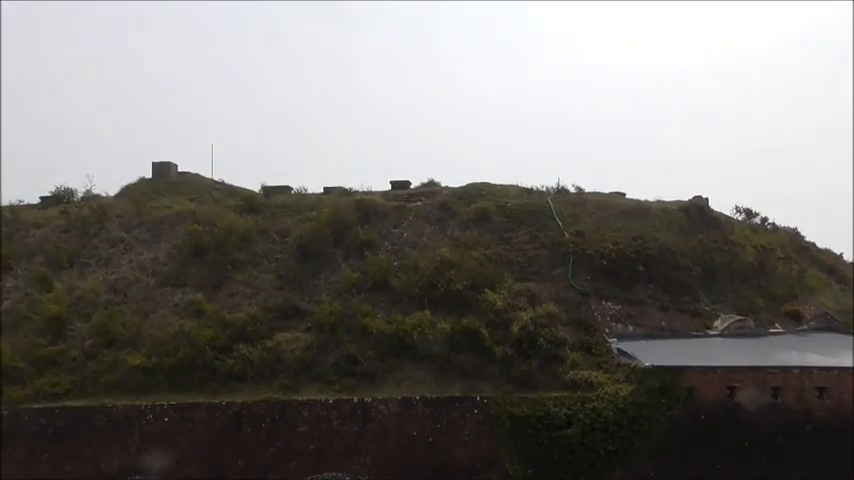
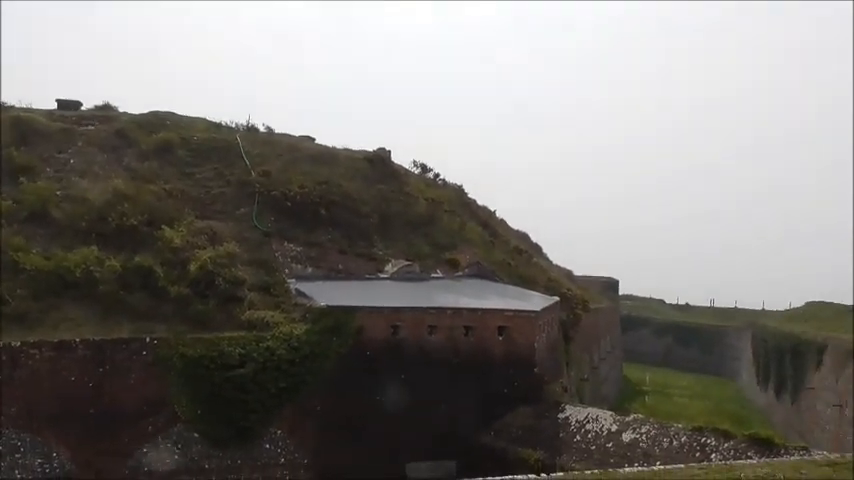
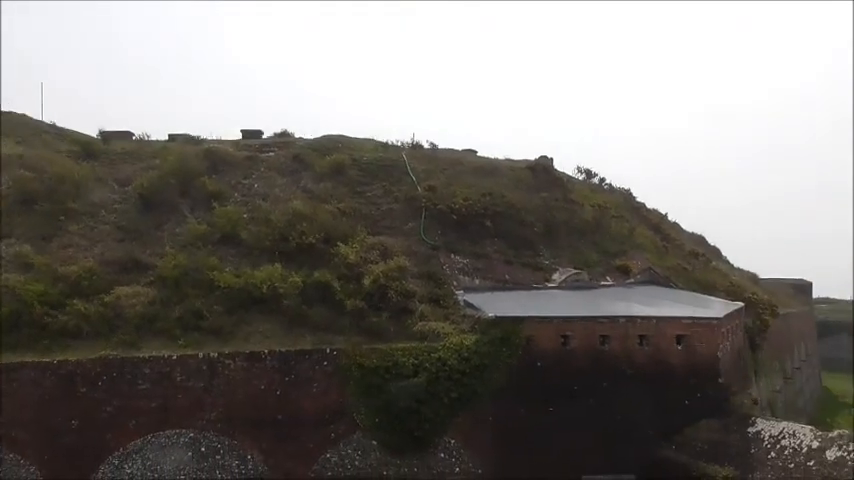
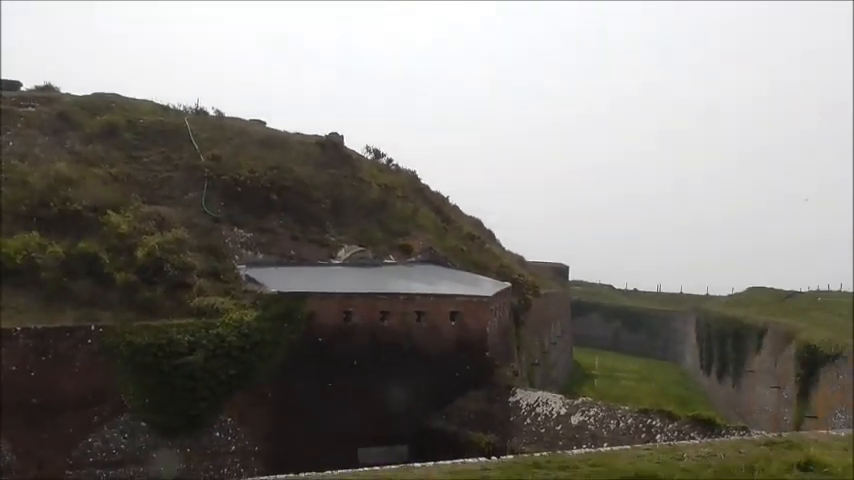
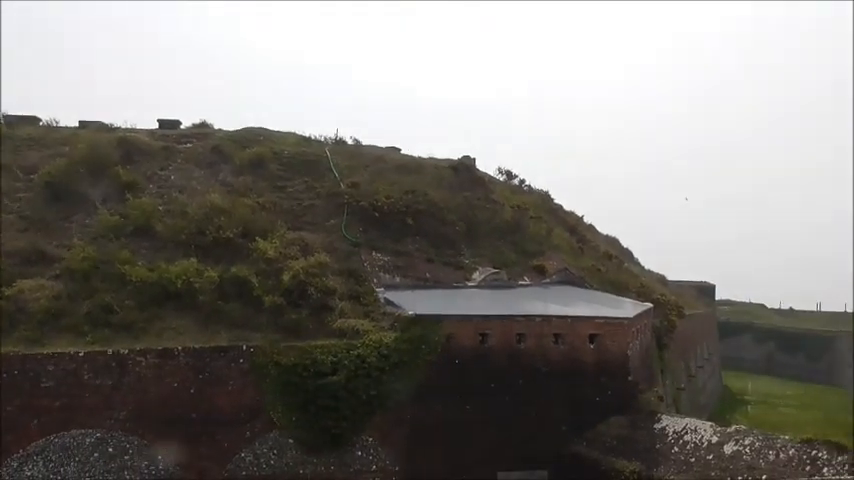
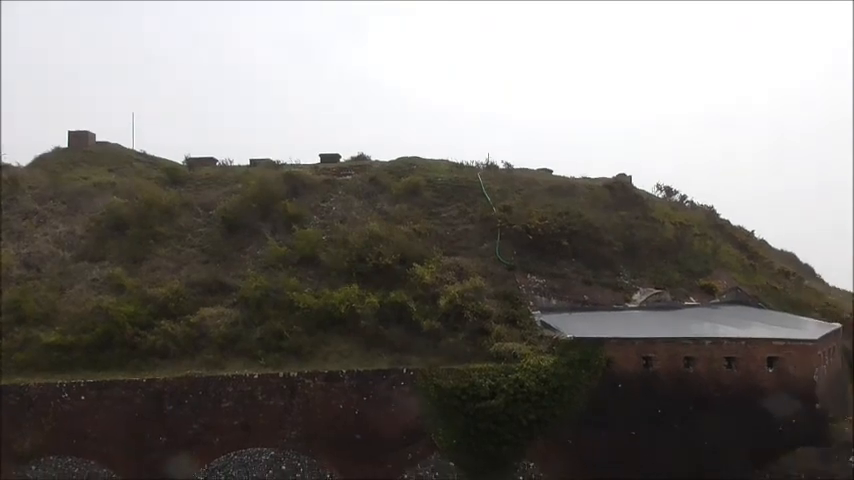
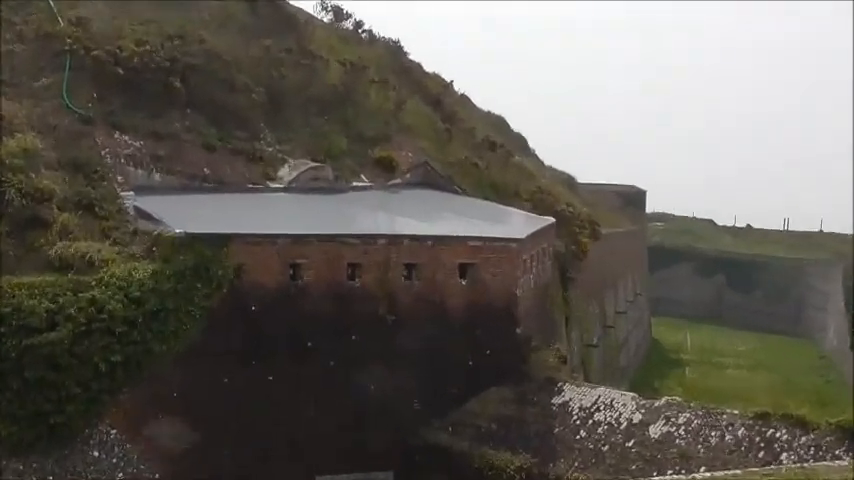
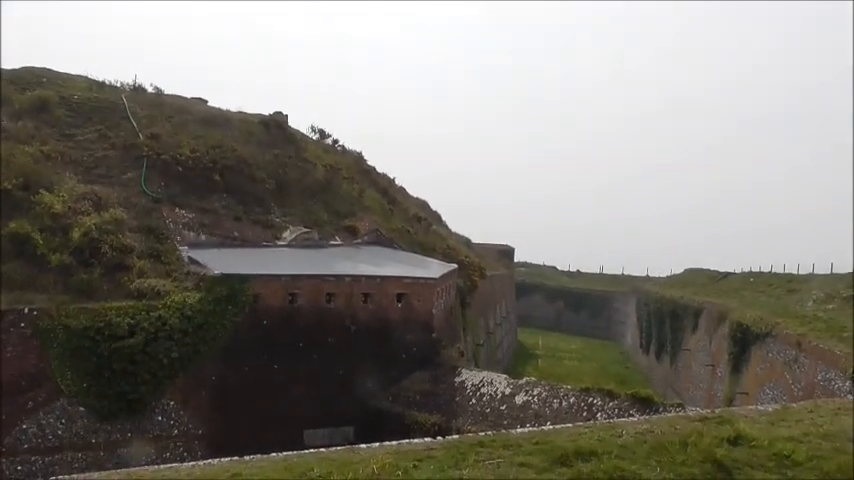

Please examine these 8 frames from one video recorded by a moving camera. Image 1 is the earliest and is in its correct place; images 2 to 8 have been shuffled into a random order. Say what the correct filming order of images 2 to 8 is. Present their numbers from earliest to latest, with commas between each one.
6, 3, 5, 2, 4, 8, 7
